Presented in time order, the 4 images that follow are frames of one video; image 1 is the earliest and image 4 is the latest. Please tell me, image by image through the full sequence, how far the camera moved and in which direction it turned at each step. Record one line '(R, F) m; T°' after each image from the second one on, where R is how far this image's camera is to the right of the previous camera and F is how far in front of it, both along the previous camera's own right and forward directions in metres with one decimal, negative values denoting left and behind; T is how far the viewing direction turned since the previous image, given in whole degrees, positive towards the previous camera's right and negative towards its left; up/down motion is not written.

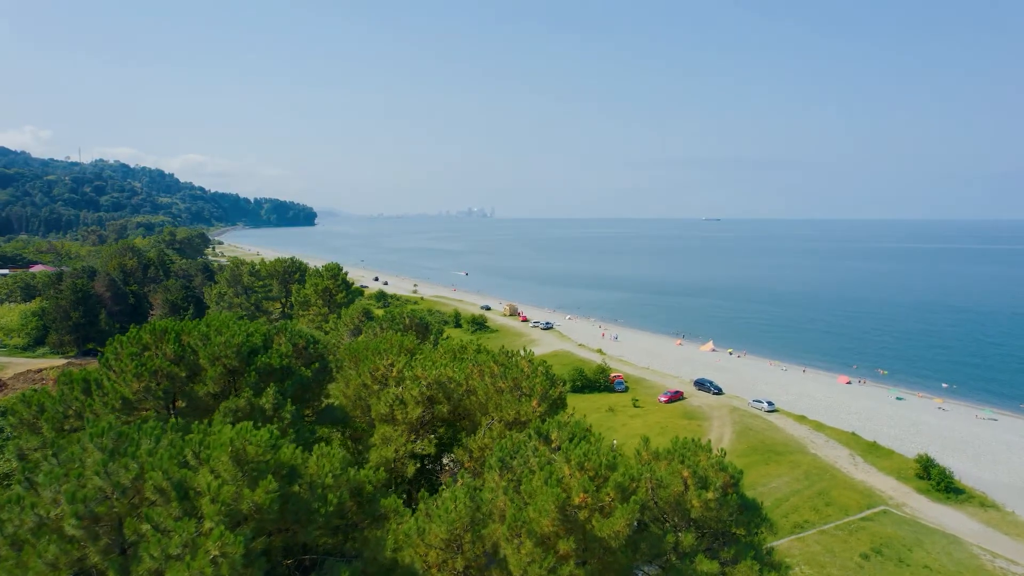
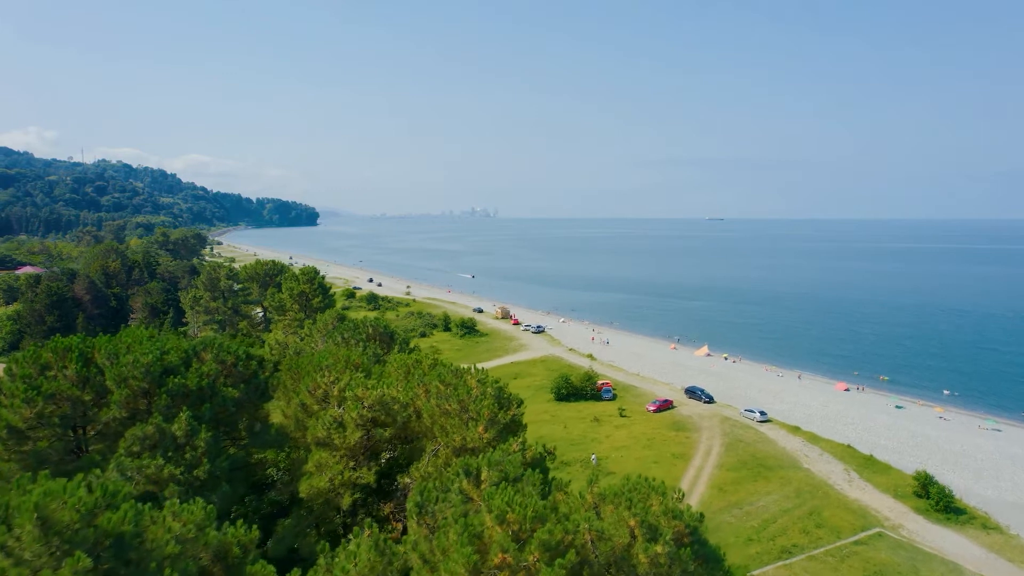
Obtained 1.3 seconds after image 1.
(+1.7, +1.8) m; 0°
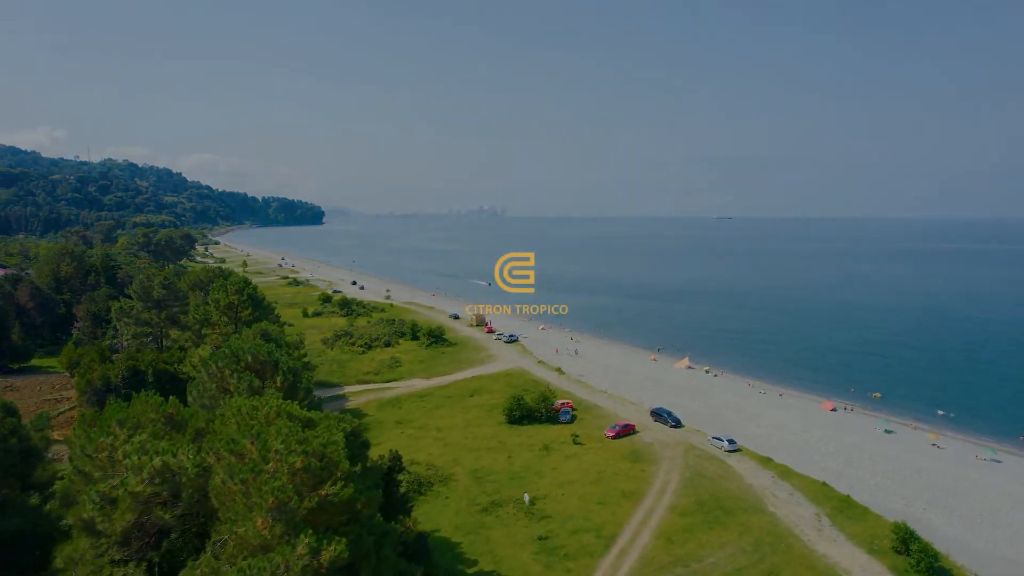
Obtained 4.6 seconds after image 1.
(+4.7, +4.2) m; -1°
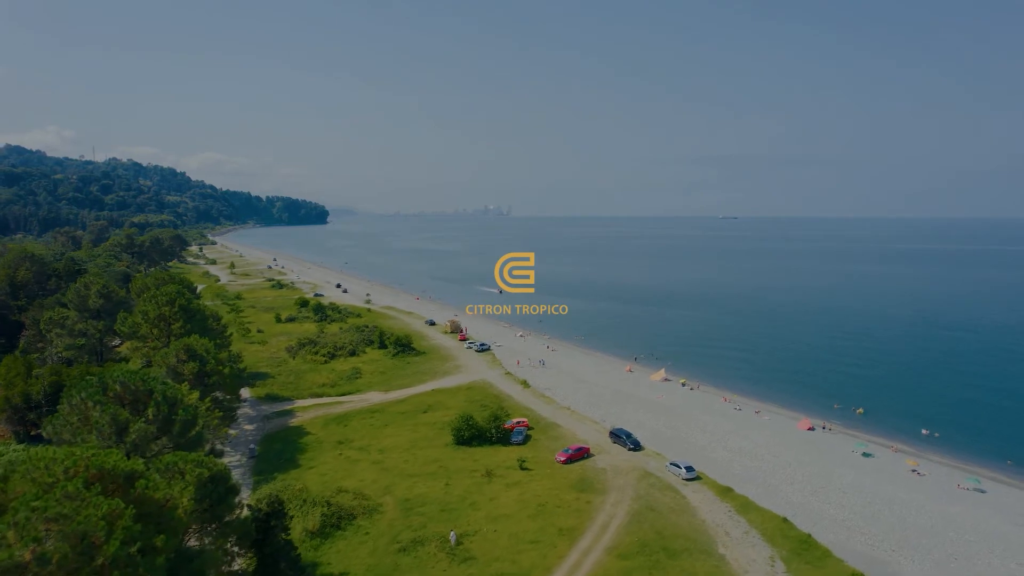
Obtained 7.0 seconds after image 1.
(+4.1, +2.8) m; 0°
